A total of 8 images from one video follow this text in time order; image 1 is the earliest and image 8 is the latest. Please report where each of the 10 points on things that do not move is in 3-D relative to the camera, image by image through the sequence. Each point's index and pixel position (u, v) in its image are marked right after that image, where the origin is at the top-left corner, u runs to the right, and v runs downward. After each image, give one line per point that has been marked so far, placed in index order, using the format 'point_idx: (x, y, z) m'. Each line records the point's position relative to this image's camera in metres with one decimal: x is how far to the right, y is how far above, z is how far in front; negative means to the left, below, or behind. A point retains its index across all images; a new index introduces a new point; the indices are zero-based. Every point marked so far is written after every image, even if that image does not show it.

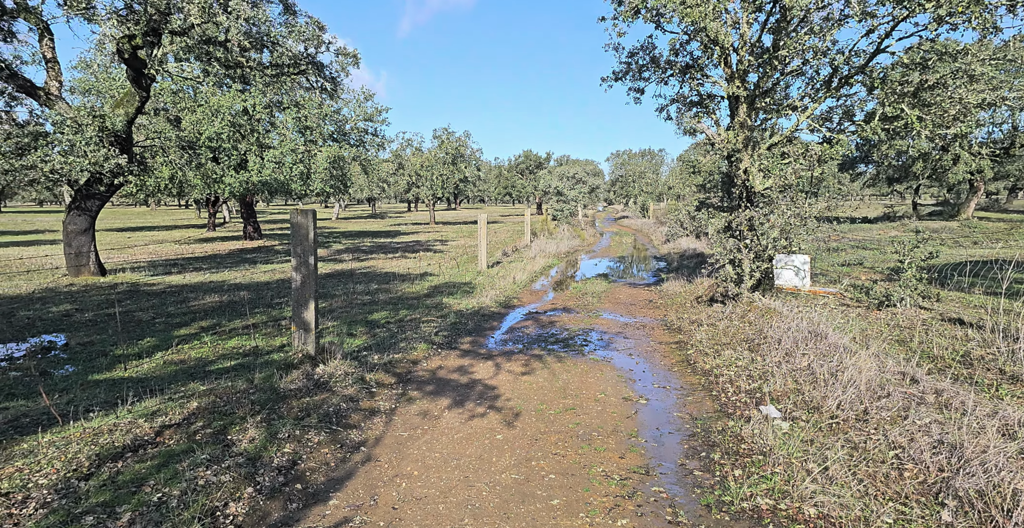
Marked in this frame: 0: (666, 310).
0: (+3.5, -1.1, +12.0) m
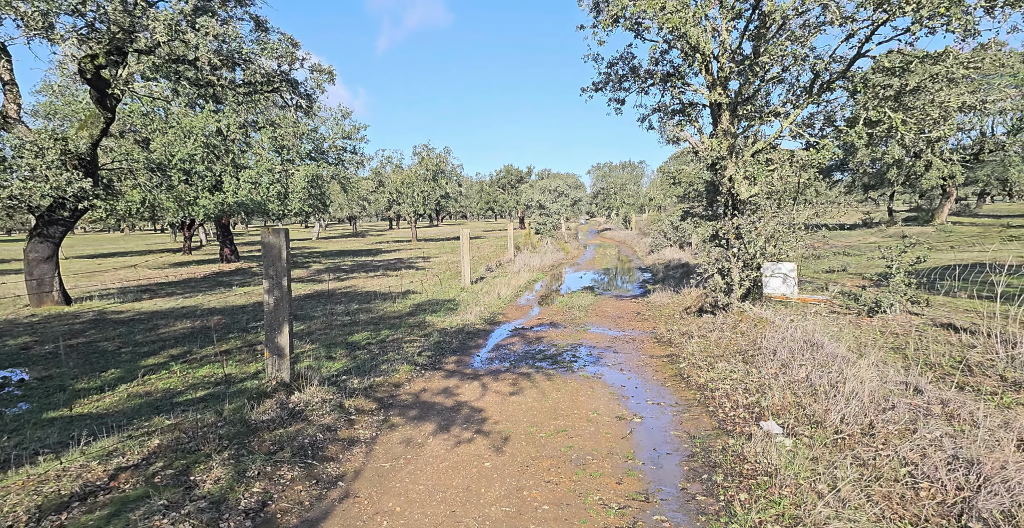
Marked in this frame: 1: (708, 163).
0: (+3.2, -1.3, +11.8) m
1: (+3.8, +2.0, +10.3) m
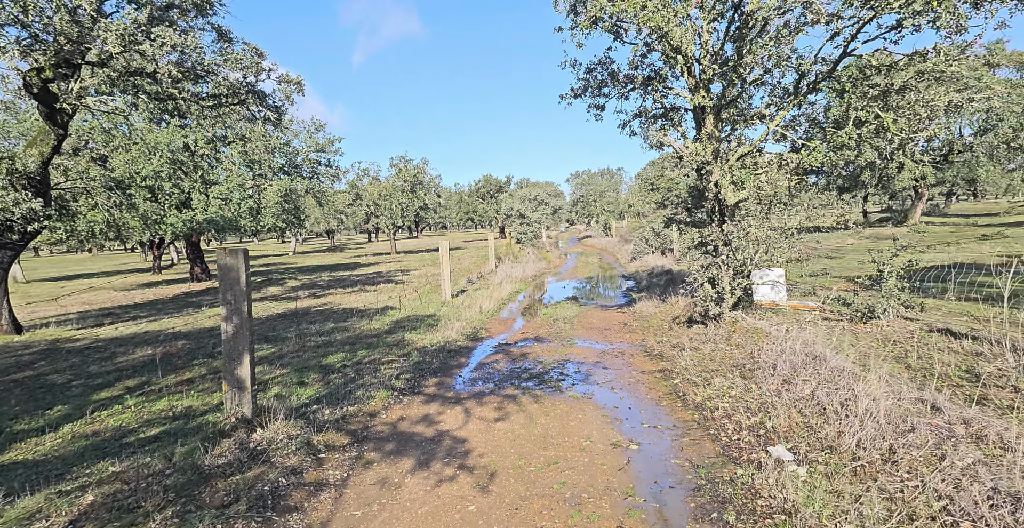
0: (+2.8, -1.5, +11.4) m
1: (+3.4, +1.8, +10.0) m
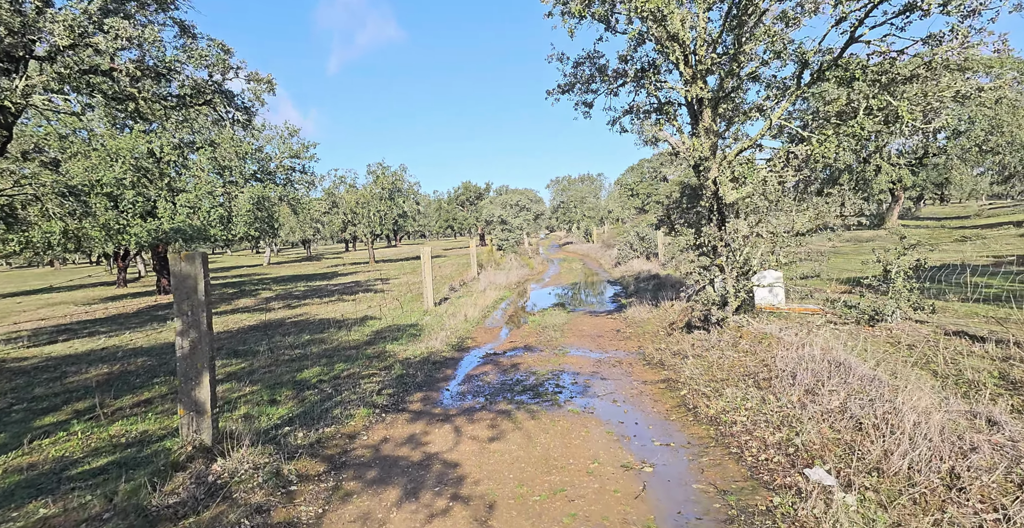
0: (+2.6, -1.6, +10.8) m
1: (+3.2, +1.8, +9.5) m
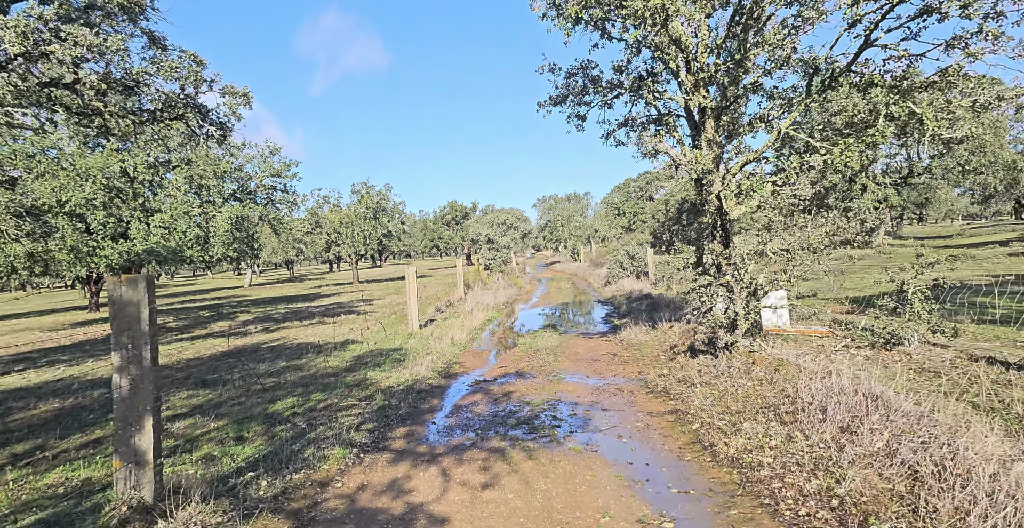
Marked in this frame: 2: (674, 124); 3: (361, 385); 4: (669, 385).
0: (+2.4, -1.9, +10.2) m
1: (+3.0, +1.4, +9.0) m
2: (+2.8, +2.4, +9.1) m
3: (-3.1, -2.5, +11.1) m
4: (+2.4, -1.9, +8.3) m
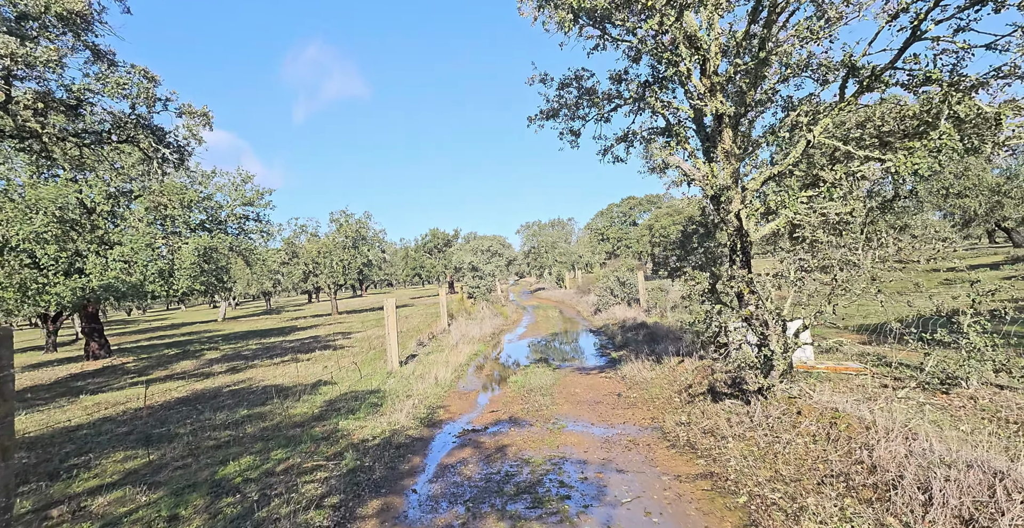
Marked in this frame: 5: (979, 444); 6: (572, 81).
0: (+2.3, -2.4, +8.9) m
1: (+2.9, +1.0, +7.9) m
2: (+2.6, +2.0, +8.1) m
3: (-3.3, -3.1, +9.6) m
4: (+2.4, -2.3, +7.0) m
5: (+4.3, -1.5, +5.0) m
6: (+1.1, +3.4, +9.9) m
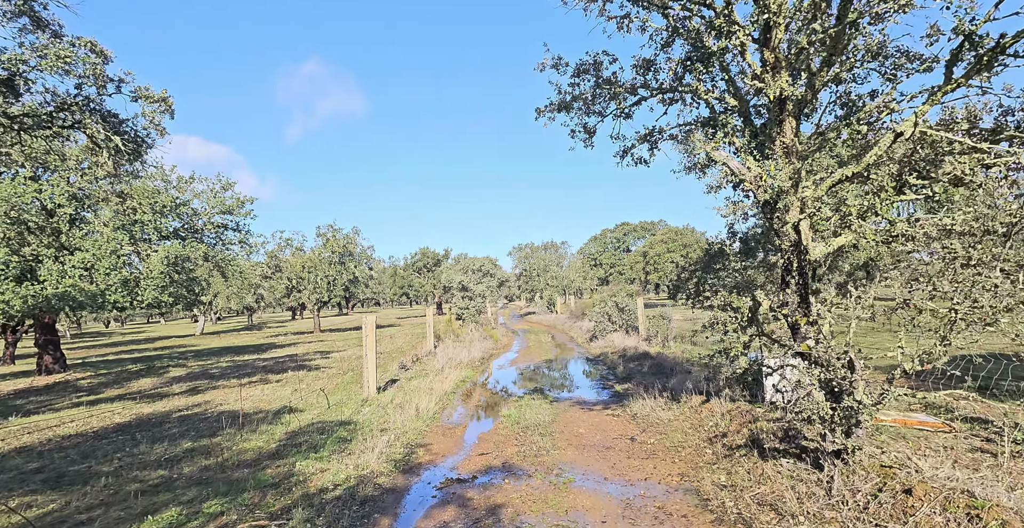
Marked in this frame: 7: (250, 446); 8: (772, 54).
0: (+2.2, -2.7, +7.3) m
1: (+3.0, +0.7, +6.4) m
2: (+2.7, +1.7, +6.6) m
3: (-3.4, -3.2, +7.8) m
4: (+2.3, -2.5, +5.4) m
5: (+4.3, -1.7, +3.4) m
6: (+1.2, +3.1, +8.4) m
7: (-5.0, -3.5, +10.1) m
8: (+2.9, +2.4, +6.1) m
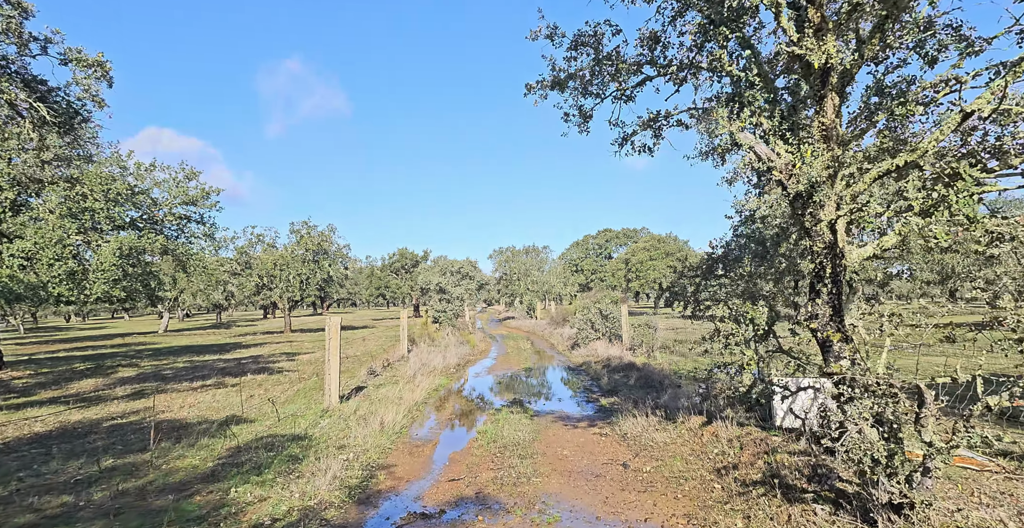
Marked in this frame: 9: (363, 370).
0: (+1.9, -2.7, +6.2) m
1: (+2.8, +0.7, +5.4) m
2: (+2.6, +1.7, +5.6) m
3: (-3.7, -3.1, +6.5) m
4: (+2.1, -2.5, +4.3) m
5: (+4.2, -1.8, +2.4) m
6: (+1.0, +3.1, +7.4) m
7: (-5.4, -3.3, +8.7) m
8: (+2.8, +2.3, +5.1) m
9: (-5.5, -3.9, +19.4) m
